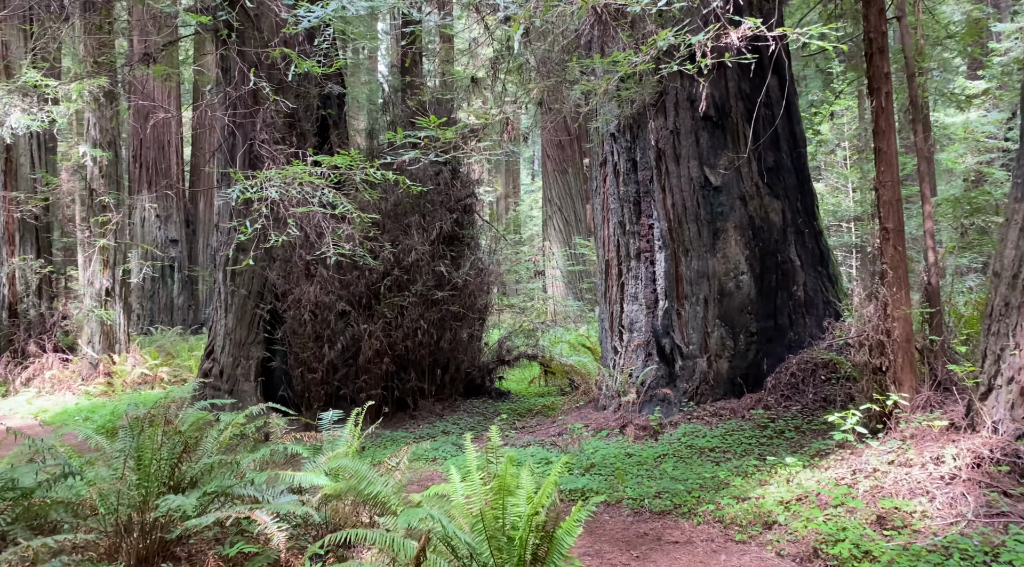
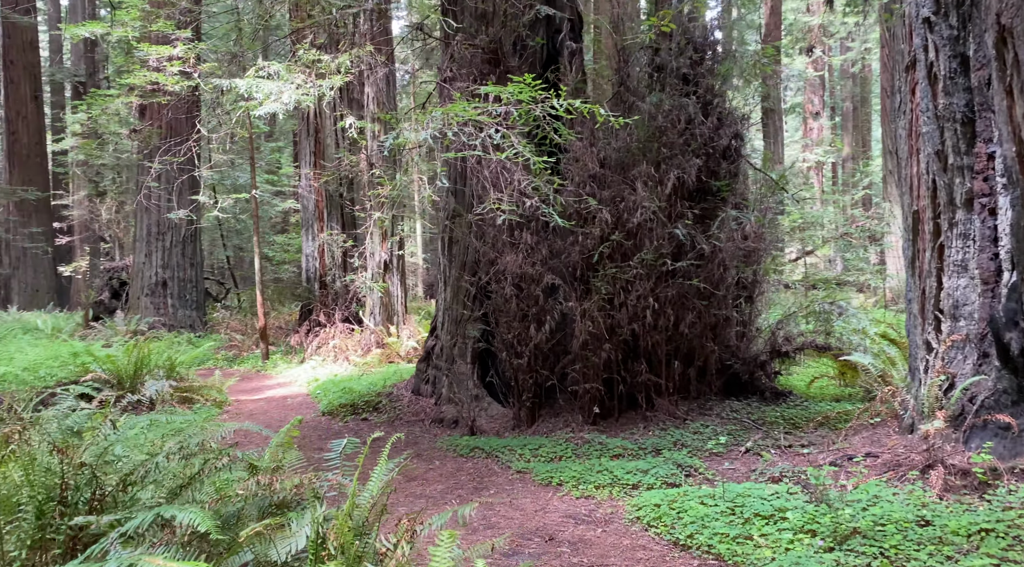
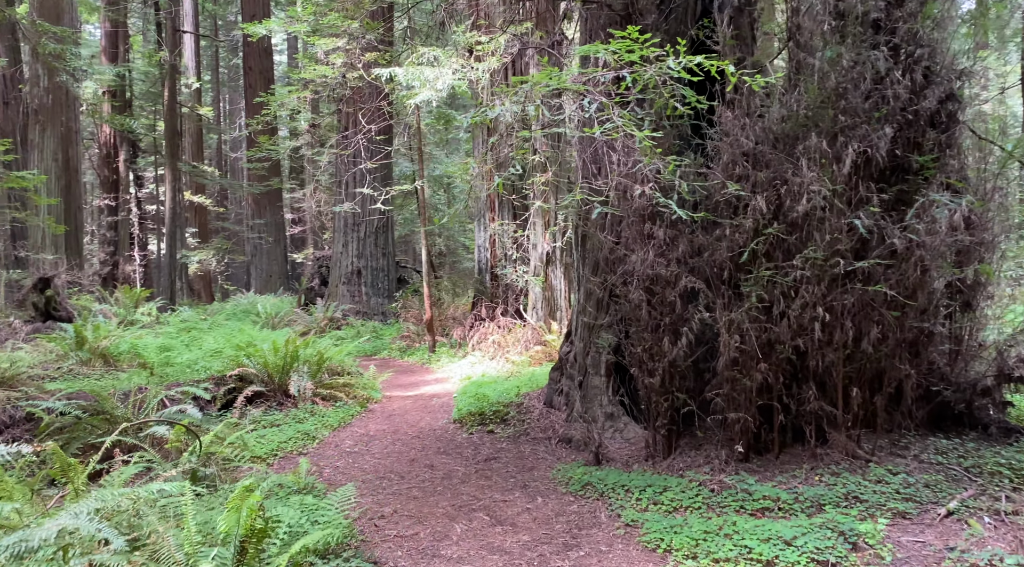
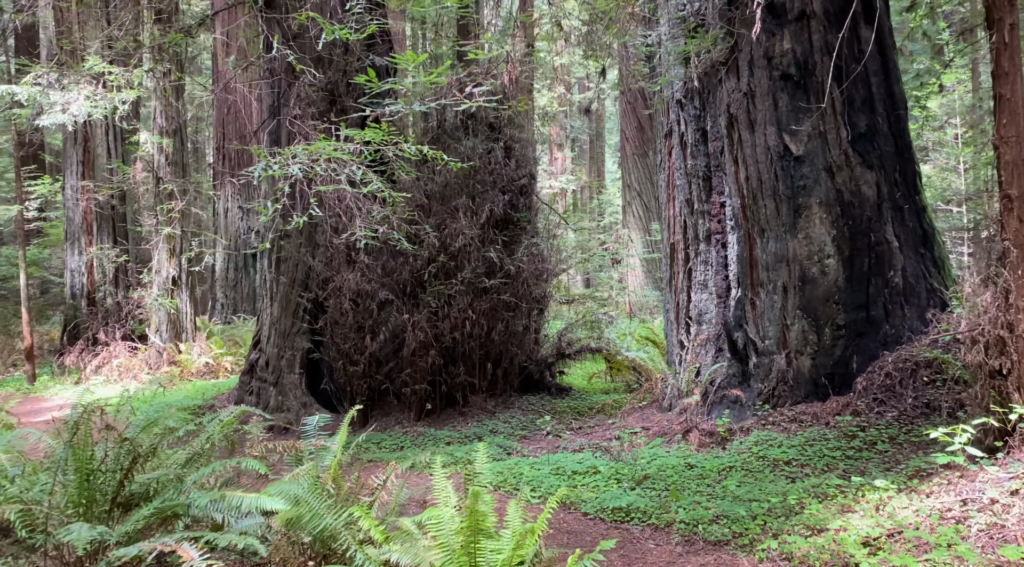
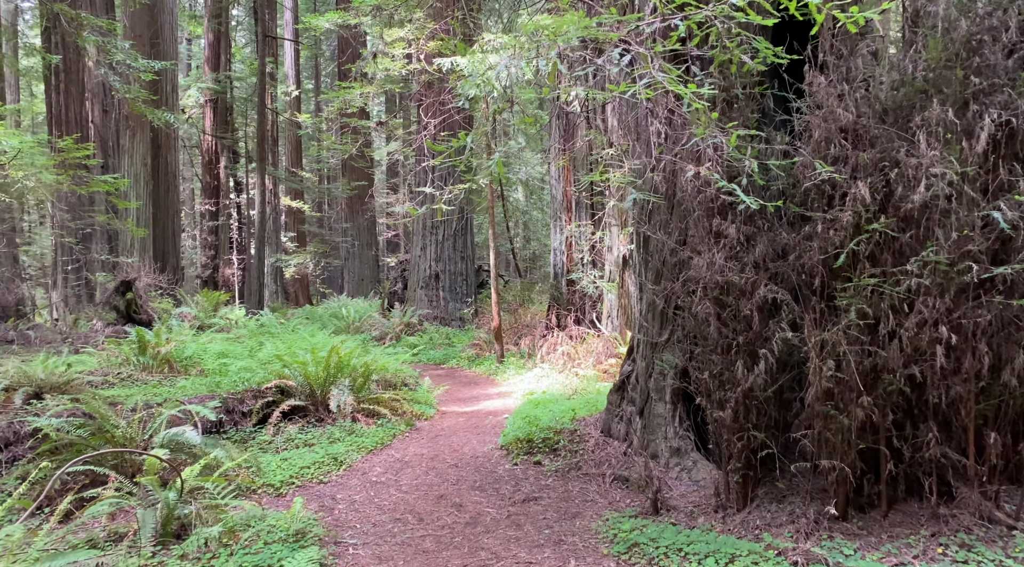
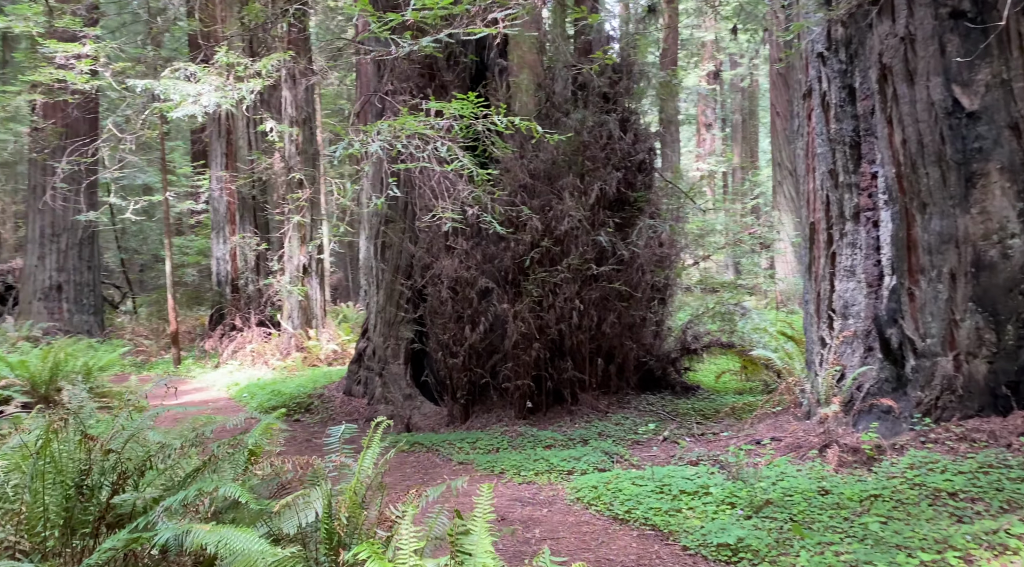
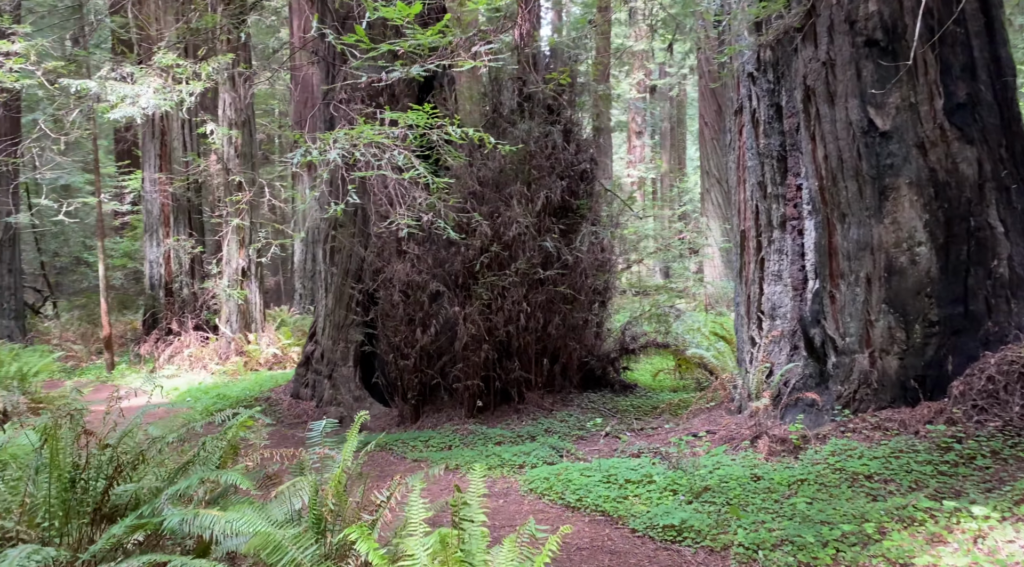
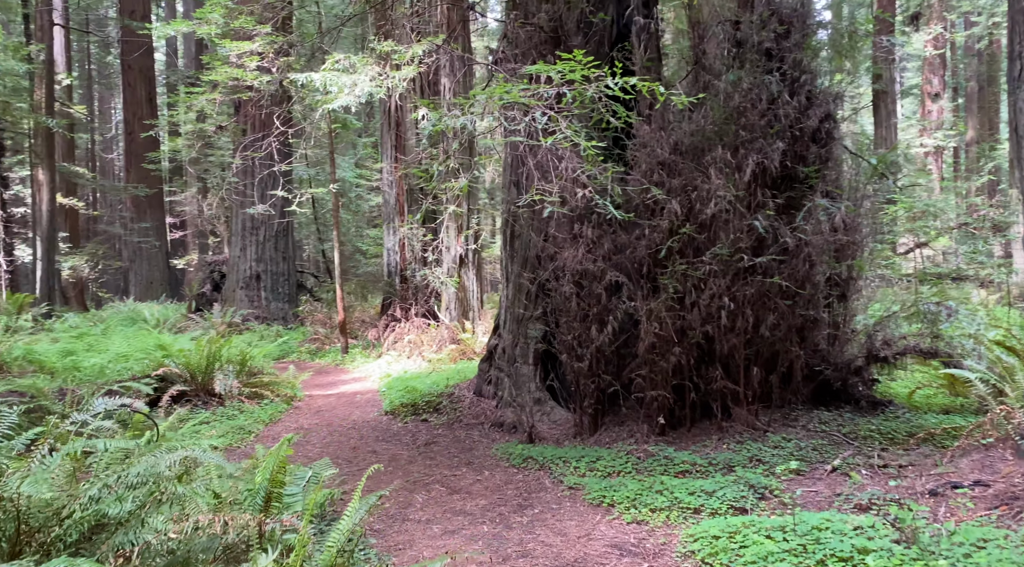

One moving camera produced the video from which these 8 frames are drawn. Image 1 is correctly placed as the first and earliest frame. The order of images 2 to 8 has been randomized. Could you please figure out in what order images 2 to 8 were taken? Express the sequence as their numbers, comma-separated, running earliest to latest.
4, 7, 6, 2, 8, 3, 5
